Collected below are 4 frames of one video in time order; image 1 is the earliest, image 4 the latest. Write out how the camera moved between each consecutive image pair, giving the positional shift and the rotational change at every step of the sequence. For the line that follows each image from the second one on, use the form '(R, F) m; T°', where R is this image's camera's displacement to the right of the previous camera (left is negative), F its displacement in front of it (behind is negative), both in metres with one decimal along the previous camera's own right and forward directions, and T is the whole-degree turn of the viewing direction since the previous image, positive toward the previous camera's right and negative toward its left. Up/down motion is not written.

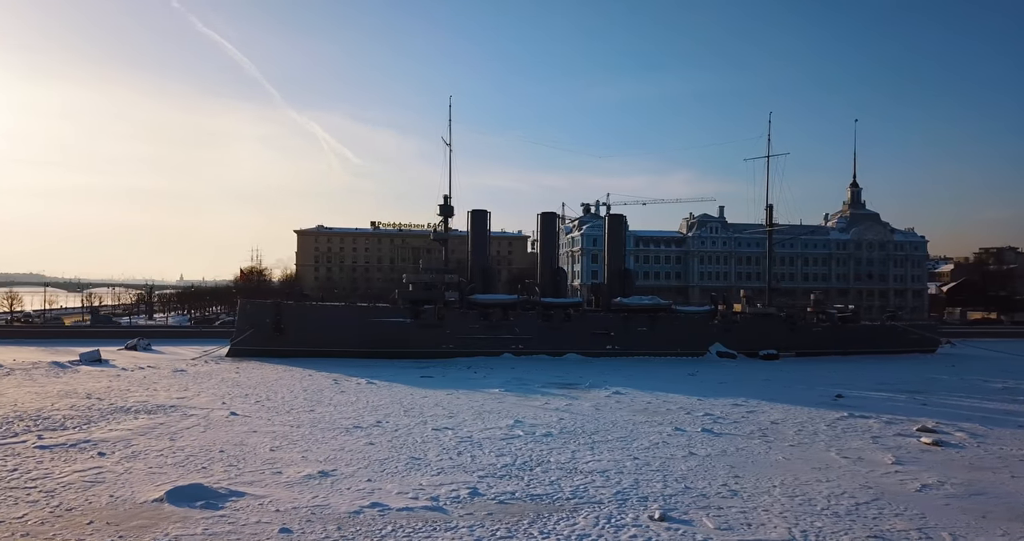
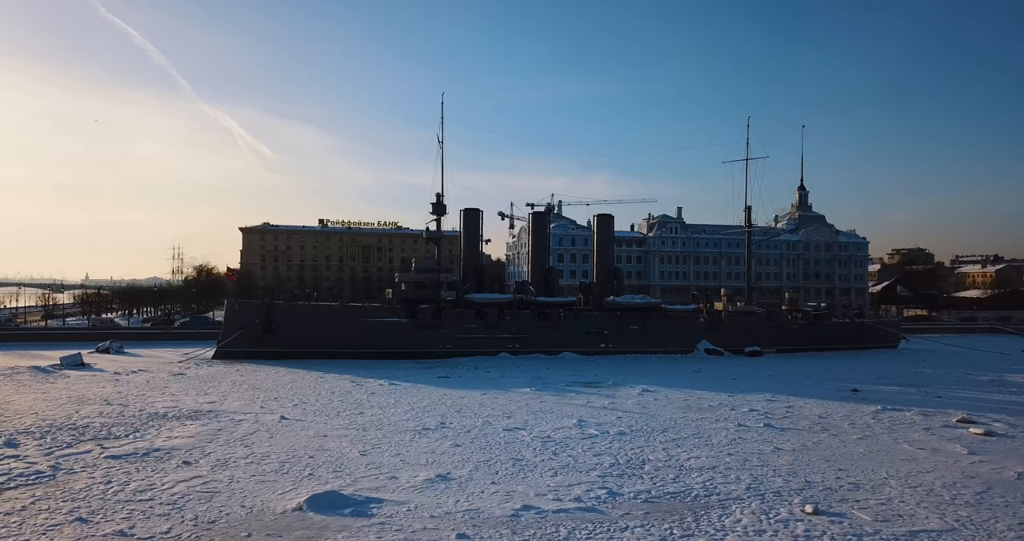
(-1.5, +0.1) m; +5°
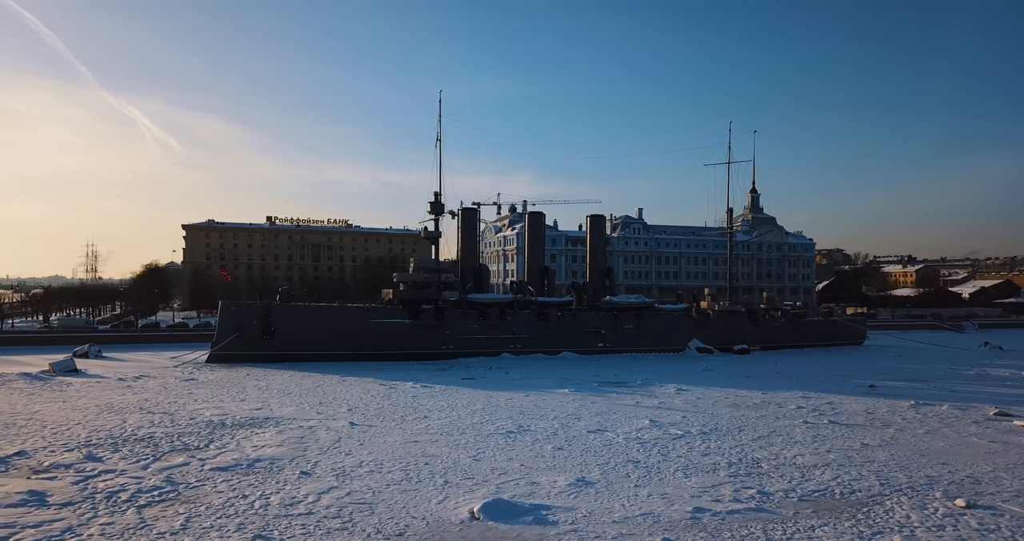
(-1.6, +0.1) m; +5°
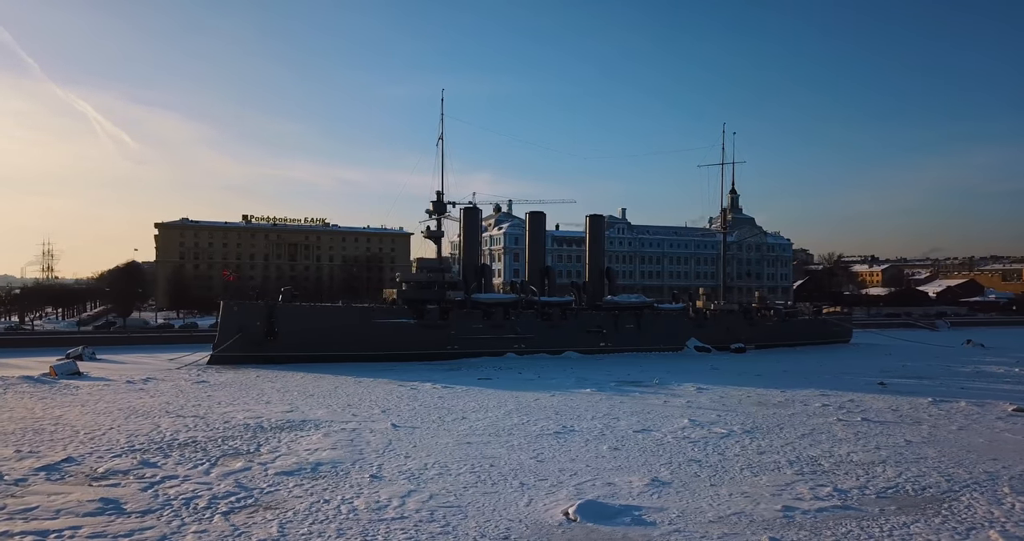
(-0.8, 0.0) m; +2°
